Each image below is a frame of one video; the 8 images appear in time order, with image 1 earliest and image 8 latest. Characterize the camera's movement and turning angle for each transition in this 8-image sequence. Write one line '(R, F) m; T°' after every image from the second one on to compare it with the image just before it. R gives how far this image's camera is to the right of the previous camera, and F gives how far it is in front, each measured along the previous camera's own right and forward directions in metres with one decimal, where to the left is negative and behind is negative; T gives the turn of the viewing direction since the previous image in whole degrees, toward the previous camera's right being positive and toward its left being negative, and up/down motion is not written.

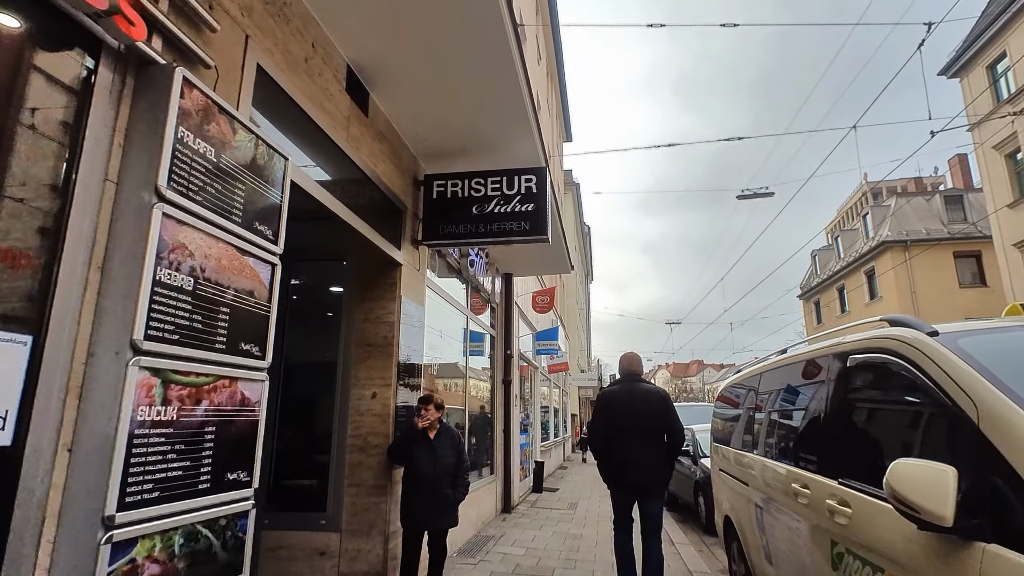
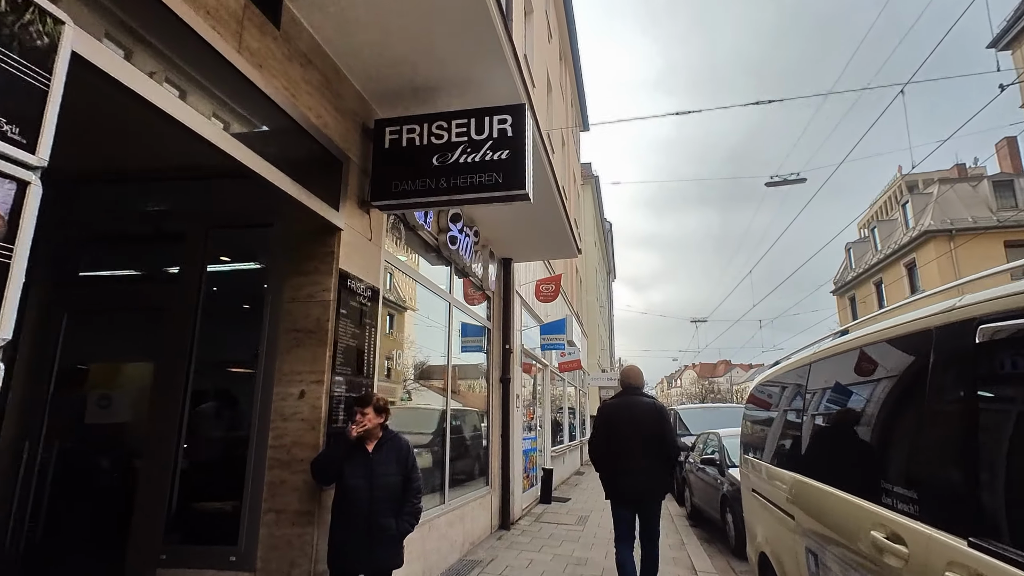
(+0.4, +1.1) m; -2°
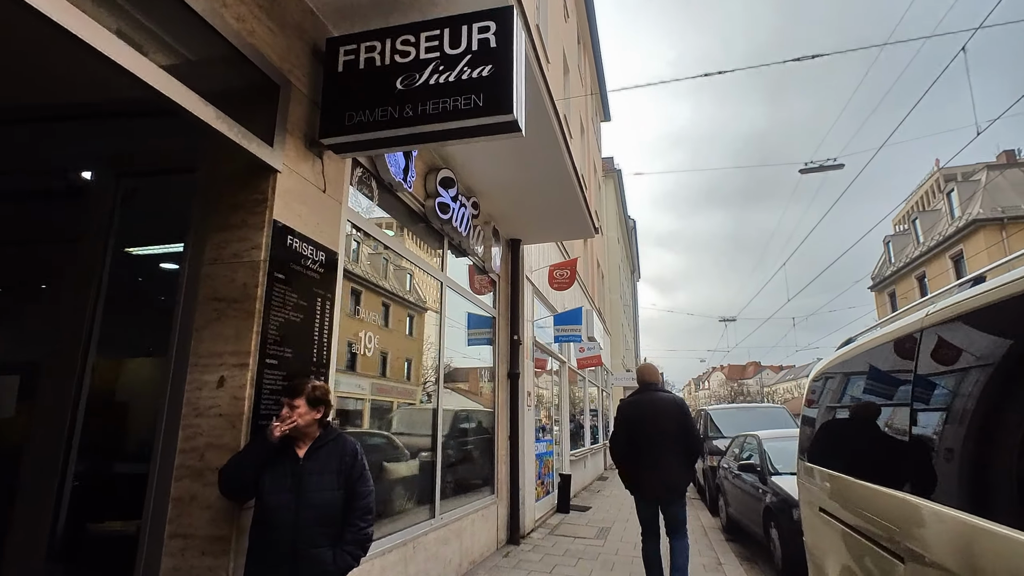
(+0.2, +0.9) m; -2°
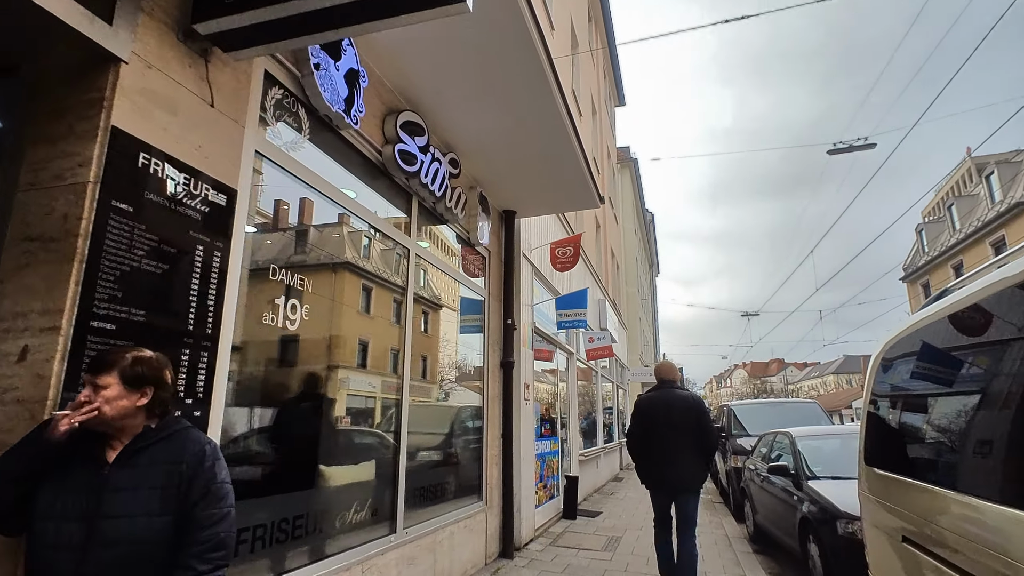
(+0.3, +0.9) m; -2°
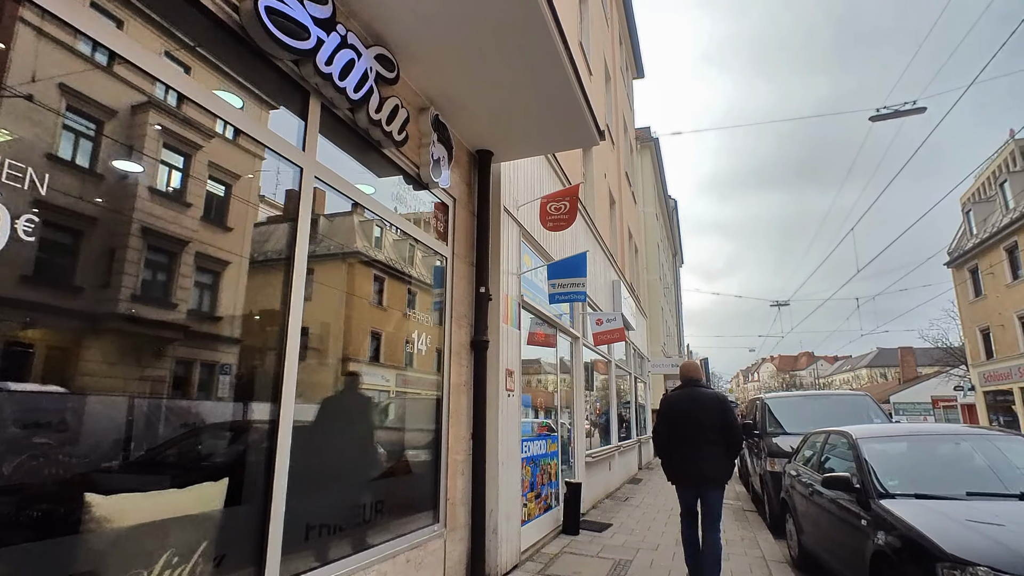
(+0.5, +1.4) m; -2°
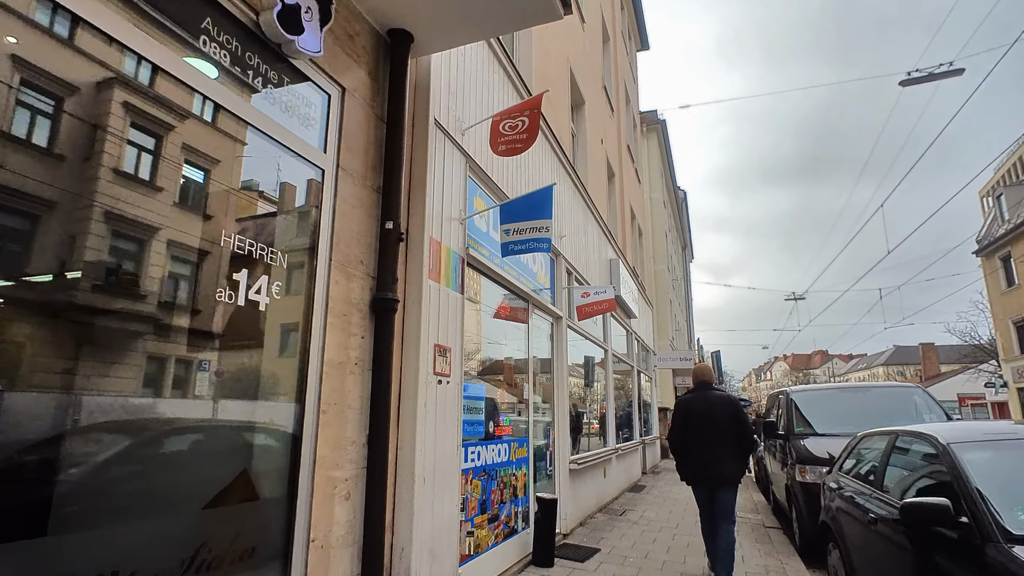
(+0.6, +1.6) m; -1°
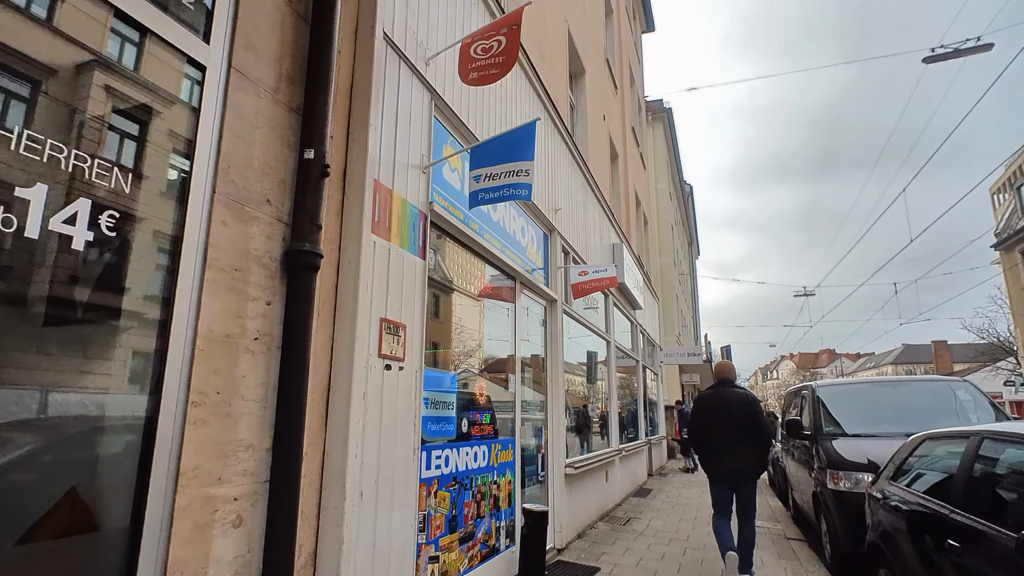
(+0.2, +0.9) m; -1°
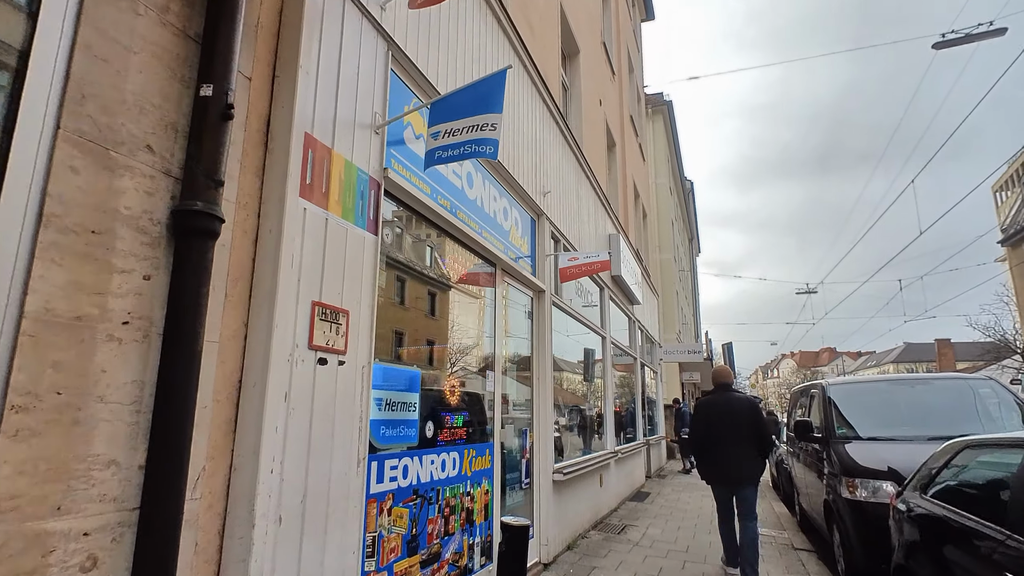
(+0.2, +0.5) m; 0°
